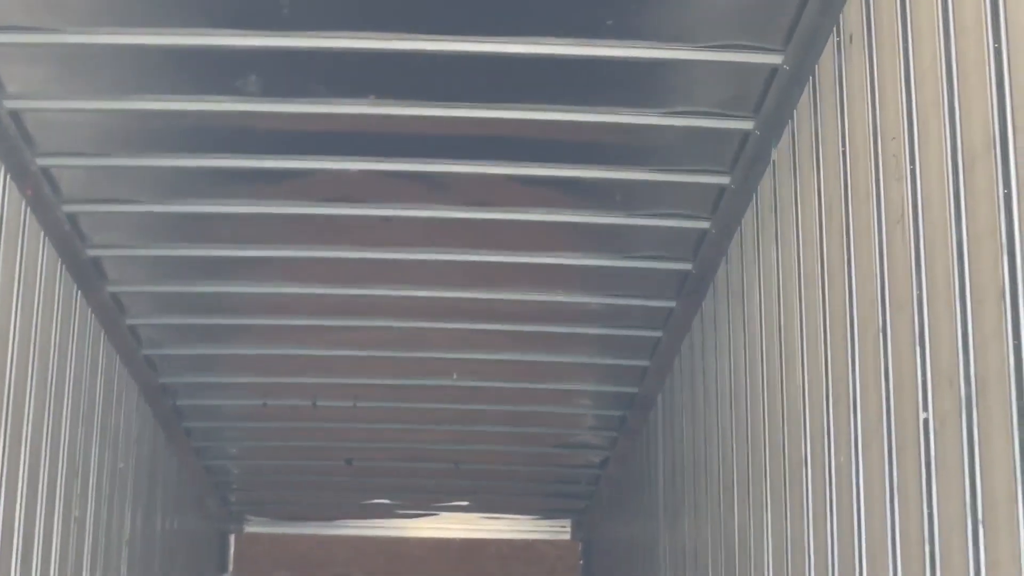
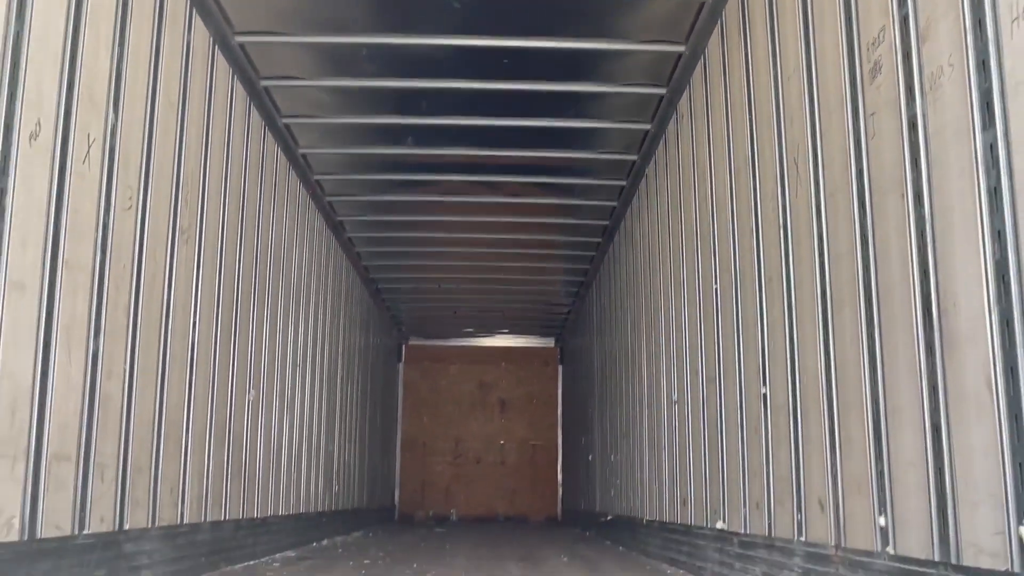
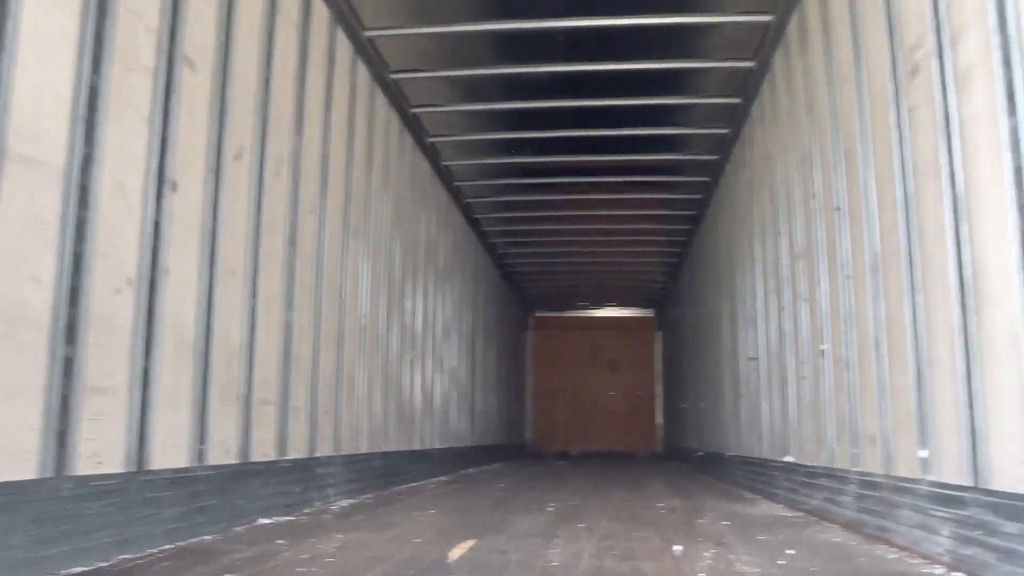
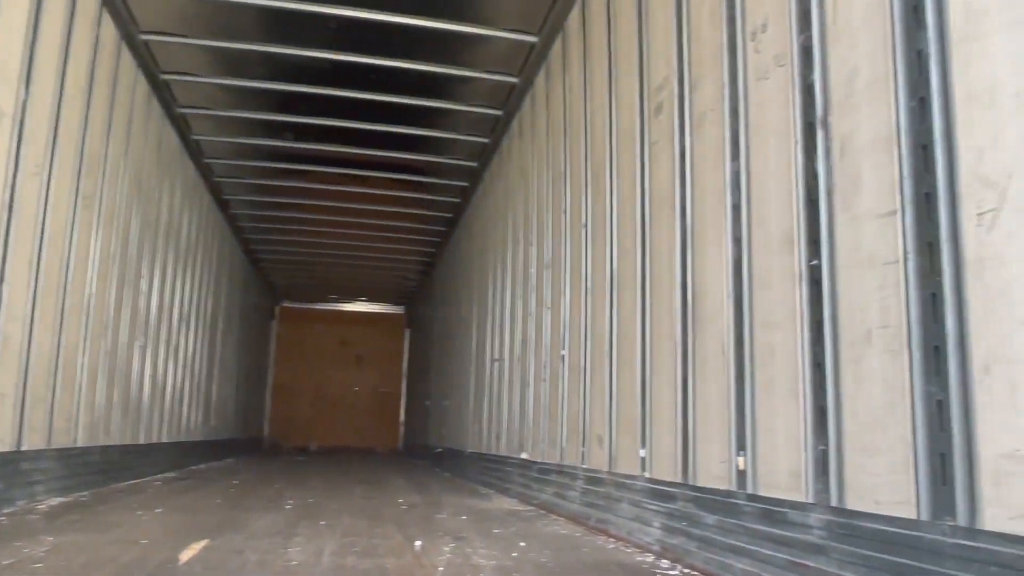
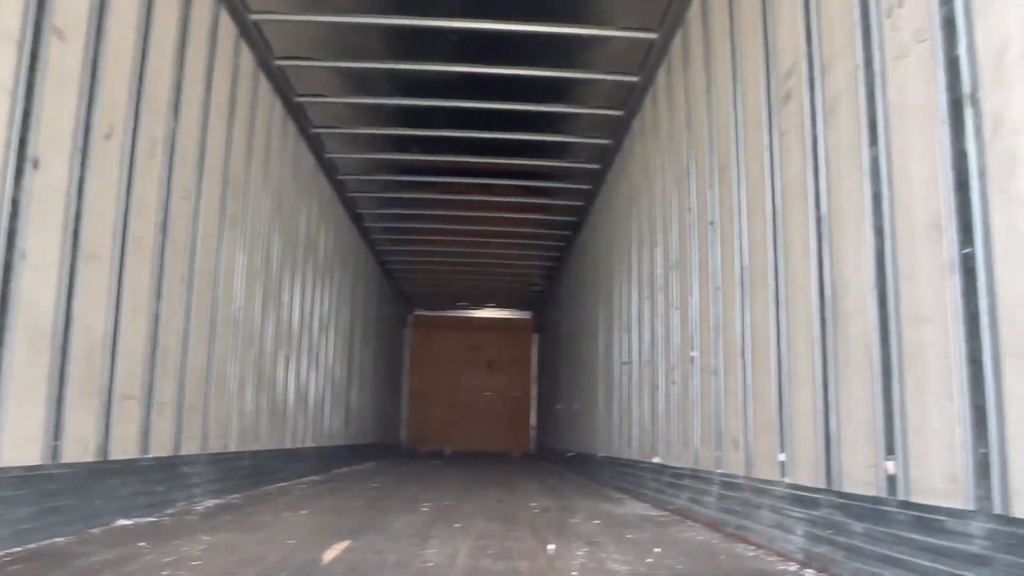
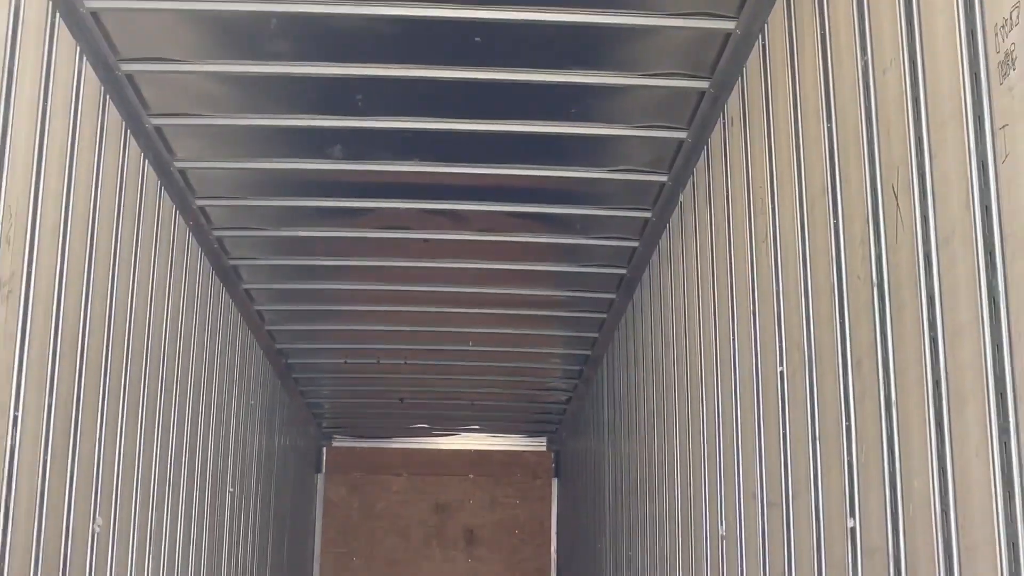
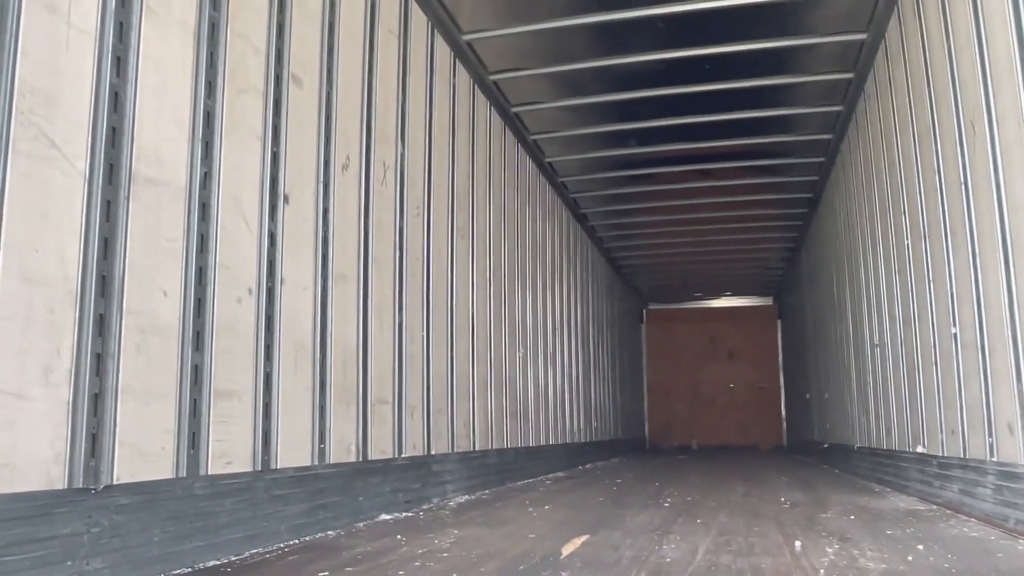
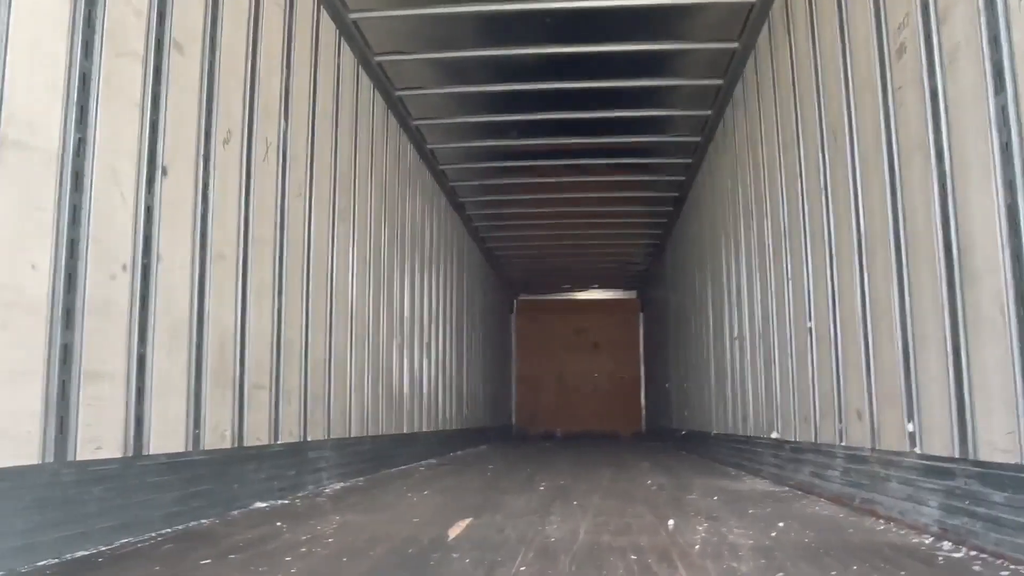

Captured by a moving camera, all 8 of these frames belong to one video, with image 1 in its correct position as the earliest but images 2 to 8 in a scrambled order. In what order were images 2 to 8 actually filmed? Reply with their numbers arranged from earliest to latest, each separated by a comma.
6, 2, 8, 7, 3, 5, 4
